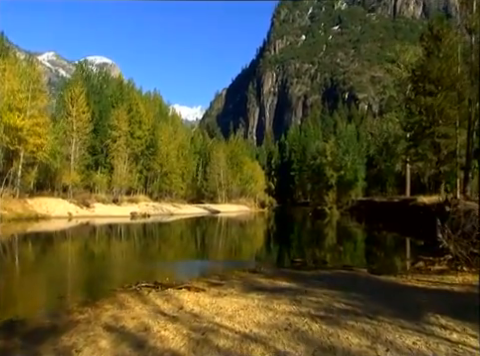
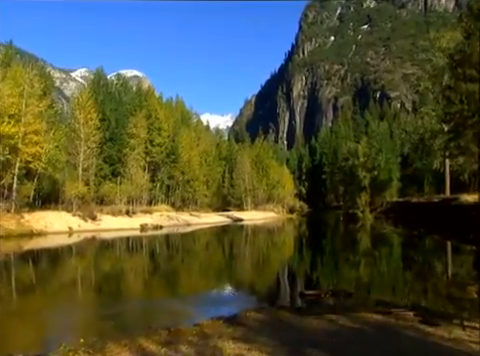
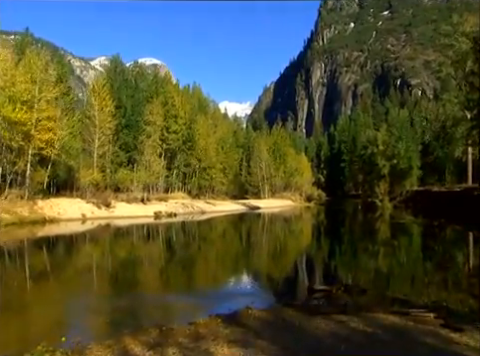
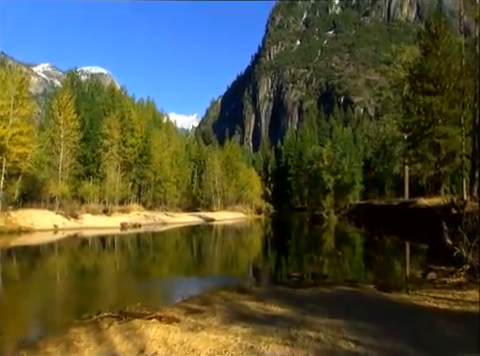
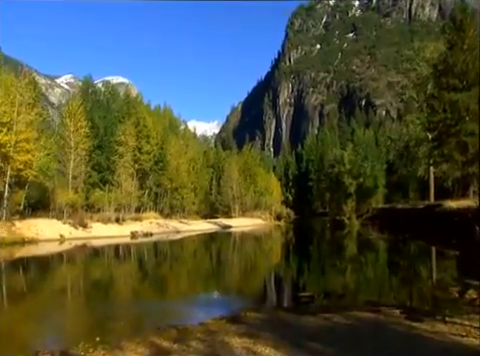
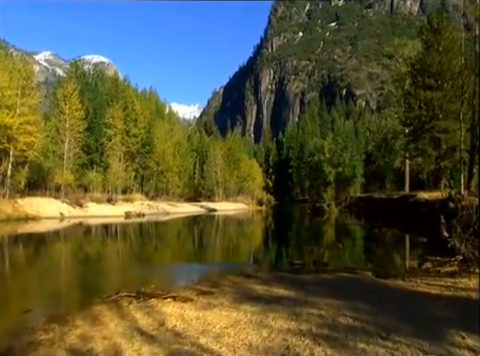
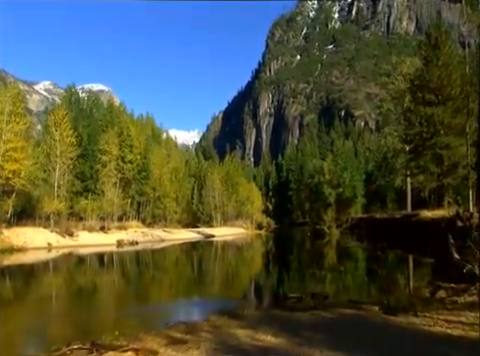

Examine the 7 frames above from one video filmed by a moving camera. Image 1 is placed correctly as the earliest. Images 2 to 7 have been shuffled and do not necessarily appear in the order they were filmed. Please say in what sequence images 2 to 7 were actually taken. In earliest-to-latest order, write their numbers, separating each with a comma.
6, 4, 7, 5, 2, 3
